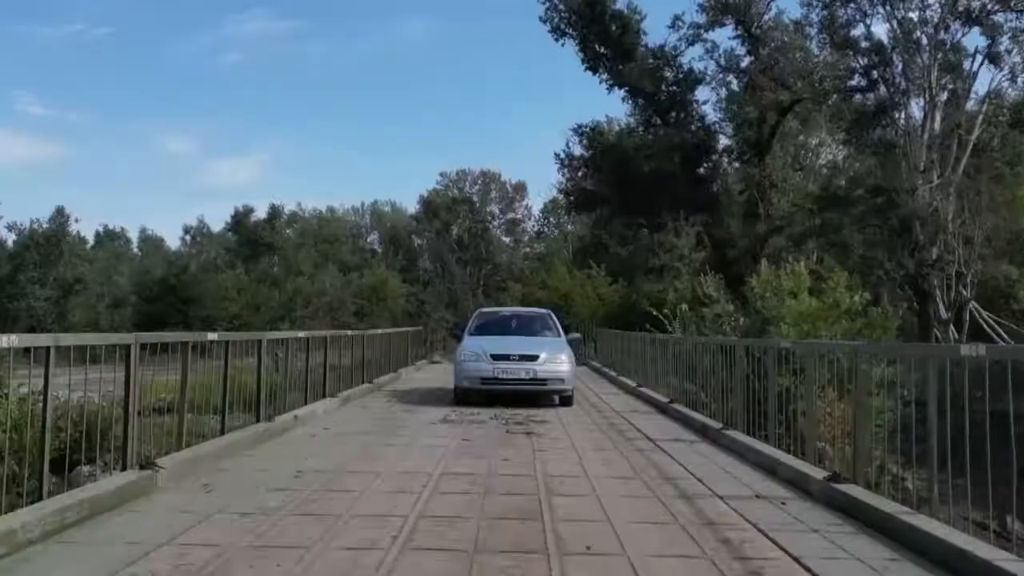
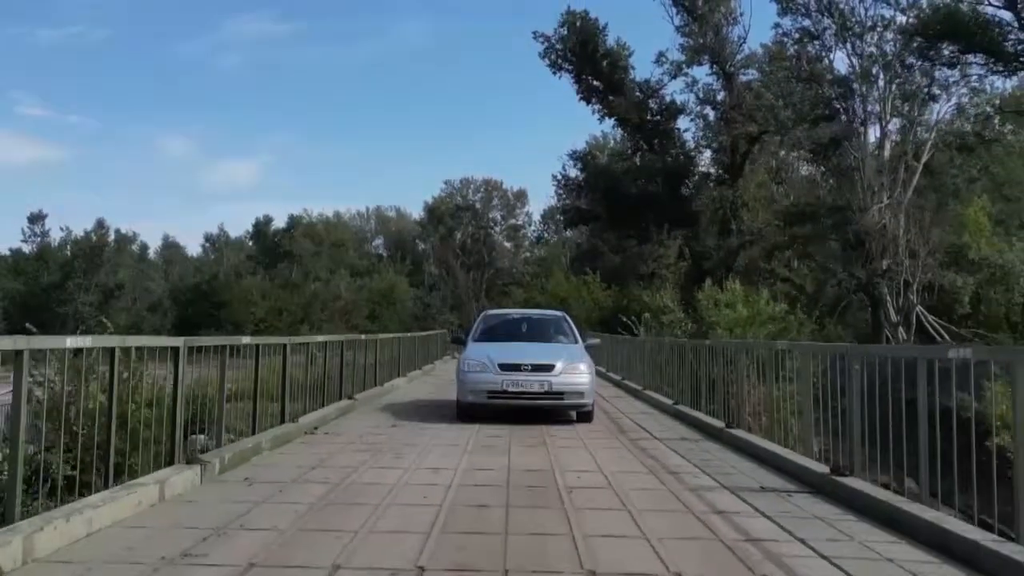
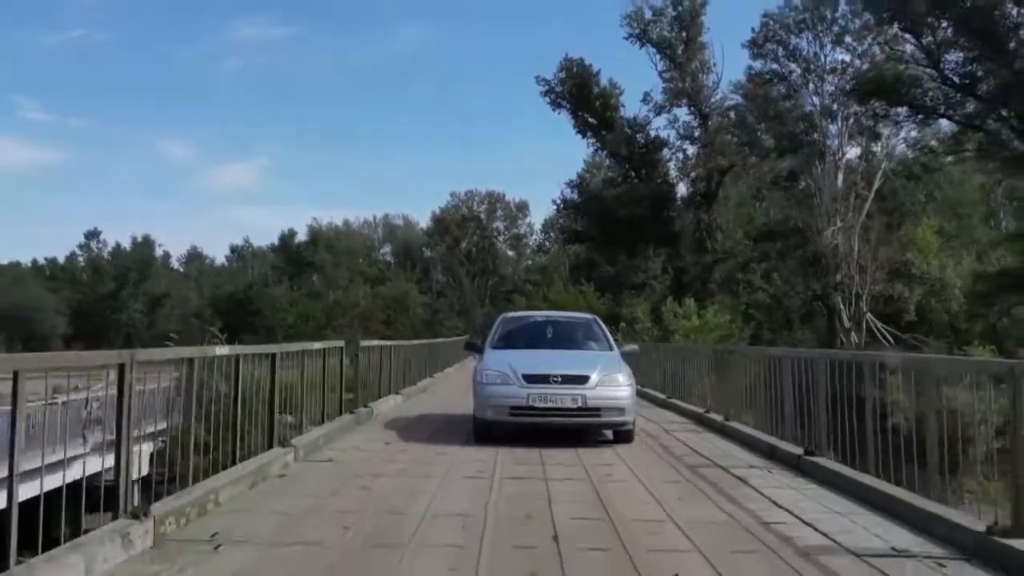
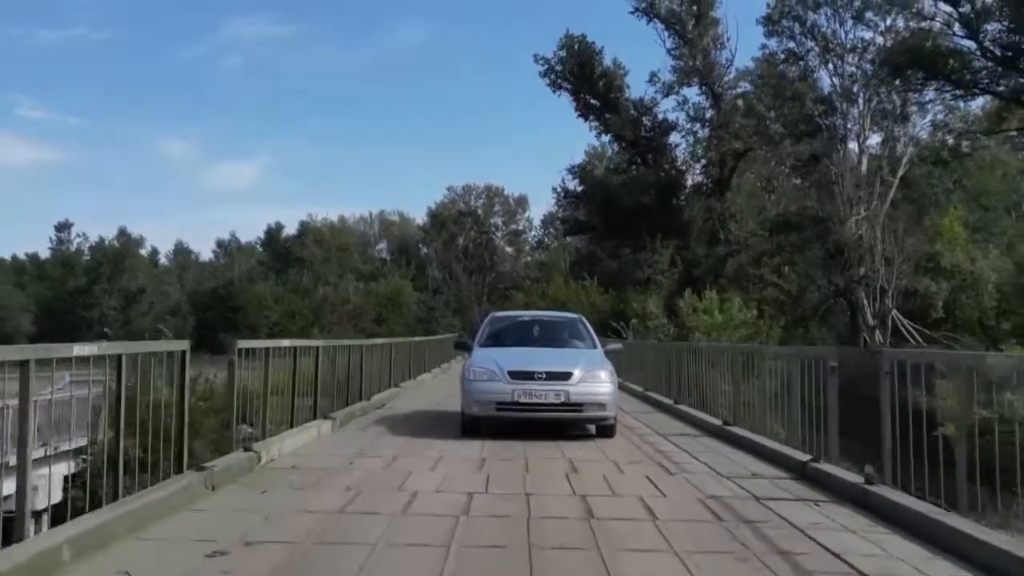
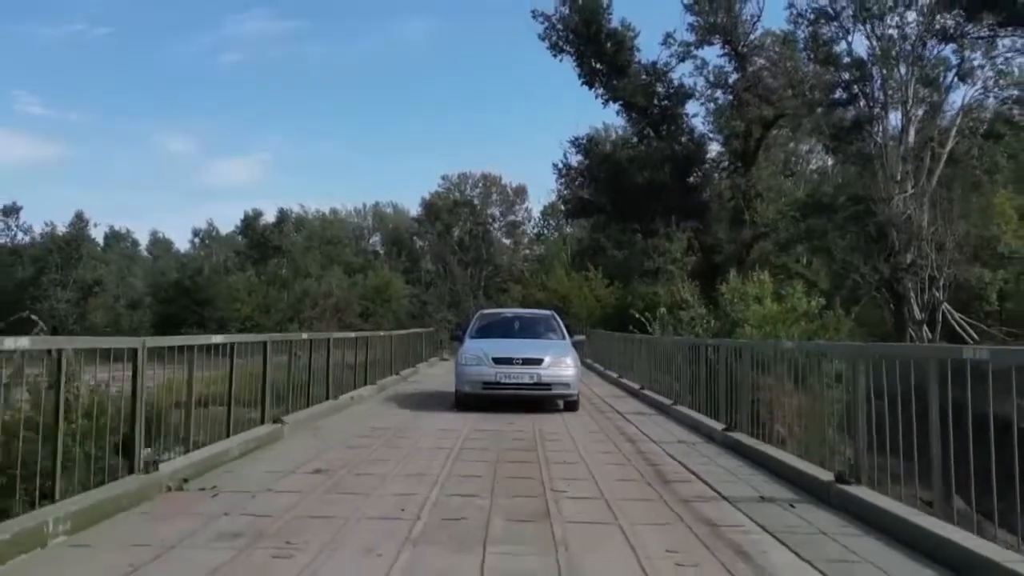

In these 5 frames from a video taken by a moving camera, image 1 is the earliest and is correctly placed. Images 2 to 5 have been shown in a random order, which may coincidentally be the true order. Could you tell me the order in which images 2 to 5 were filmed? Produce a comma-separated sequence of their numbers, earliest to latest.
5, 2, 4, 3
